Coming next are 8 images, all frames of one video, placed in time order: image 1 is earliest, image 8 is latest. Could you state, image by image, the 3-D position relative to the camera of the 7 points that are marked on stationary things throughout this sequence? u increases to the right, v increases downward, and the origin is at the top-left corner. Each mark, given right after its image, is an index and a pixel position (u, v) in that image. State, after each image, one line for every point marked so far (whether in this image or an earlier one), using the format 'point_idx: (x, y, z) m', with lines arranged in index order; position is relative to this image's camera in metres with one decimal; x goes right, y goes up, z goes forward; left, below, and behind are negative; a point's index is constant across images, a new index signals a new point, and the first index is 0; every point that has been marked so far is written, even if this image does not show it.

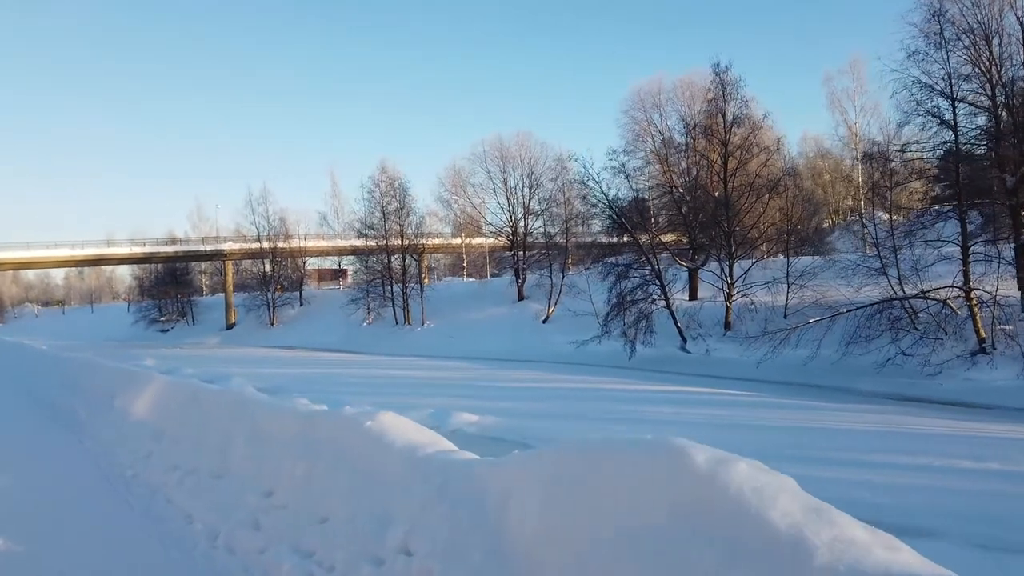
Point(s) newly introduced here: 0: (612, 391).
0: (+2.6, -2.7, +18.9) m
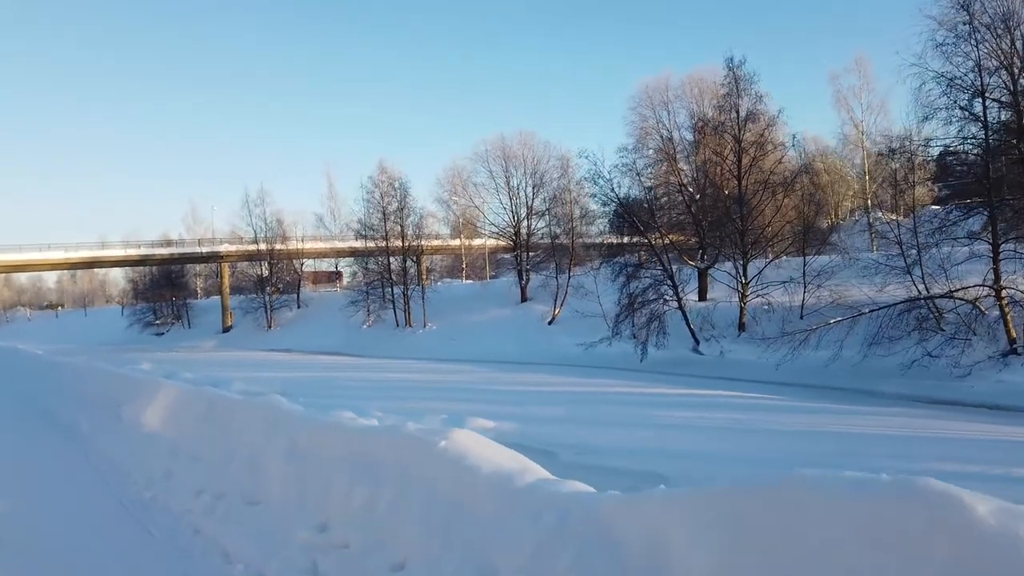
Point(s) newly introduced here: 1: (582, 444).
0: (+2.9, -2.7, +18.3) m
1: (+1.2, -2.7, +12.3) m
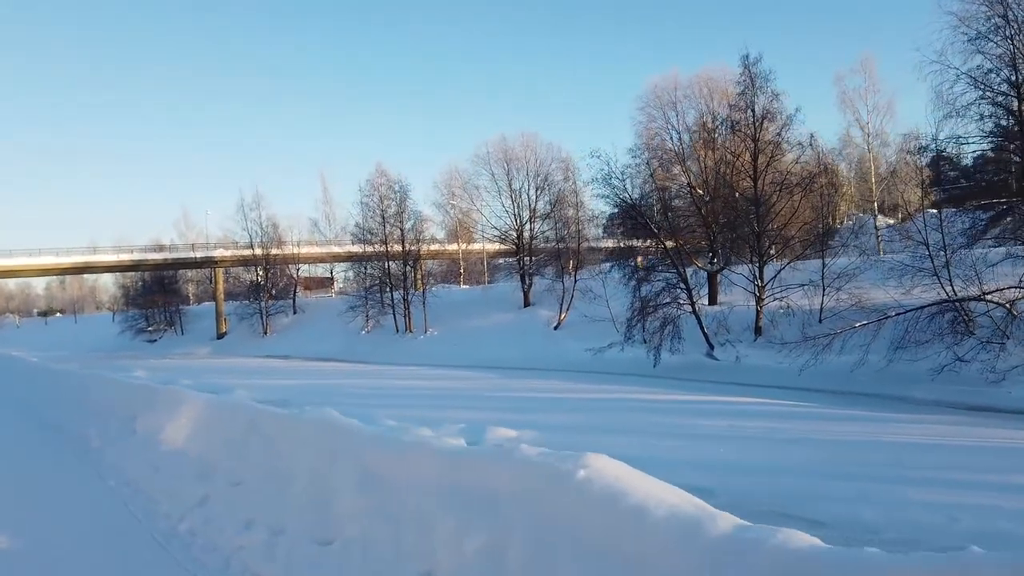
0: (+3.3, -2.8, +17.7) m
1: (+1.6, -2.7, +11.6) m
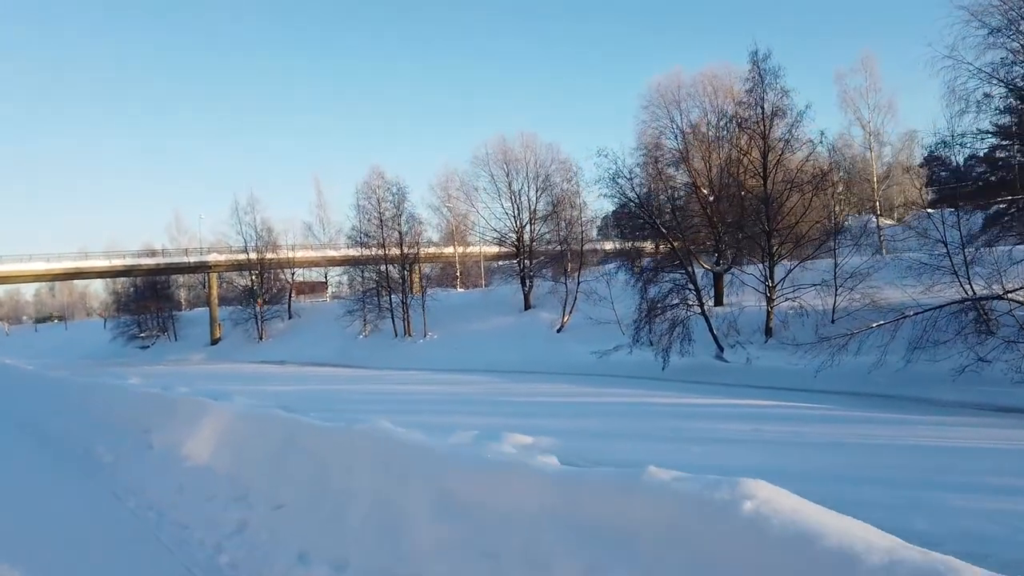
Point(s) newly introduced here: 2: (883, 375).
0: (+3.6, -2.8, +17.2) m
1: (+2.0, -2.7, +11.1) m
2: (+9.0, -2.1, +17.6) m
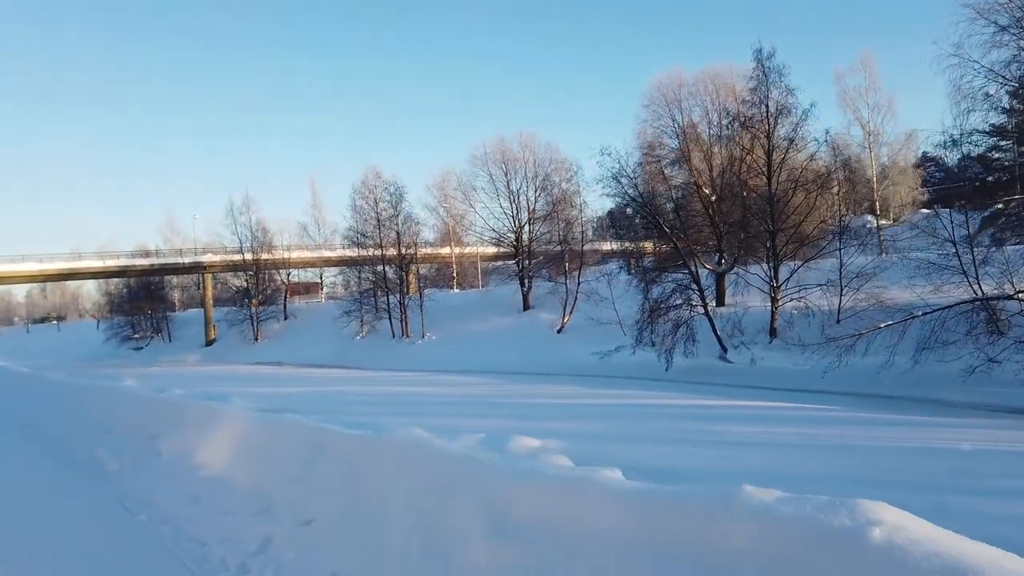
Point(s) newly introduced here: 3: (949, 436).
0: (+3.7, -2.8, +17.0) m
1: (+2.1, -2.7, +10.9) m
2: (+9.1, -2.1, +17.4) m
3: (+7.6, -2.6, +12.6) m
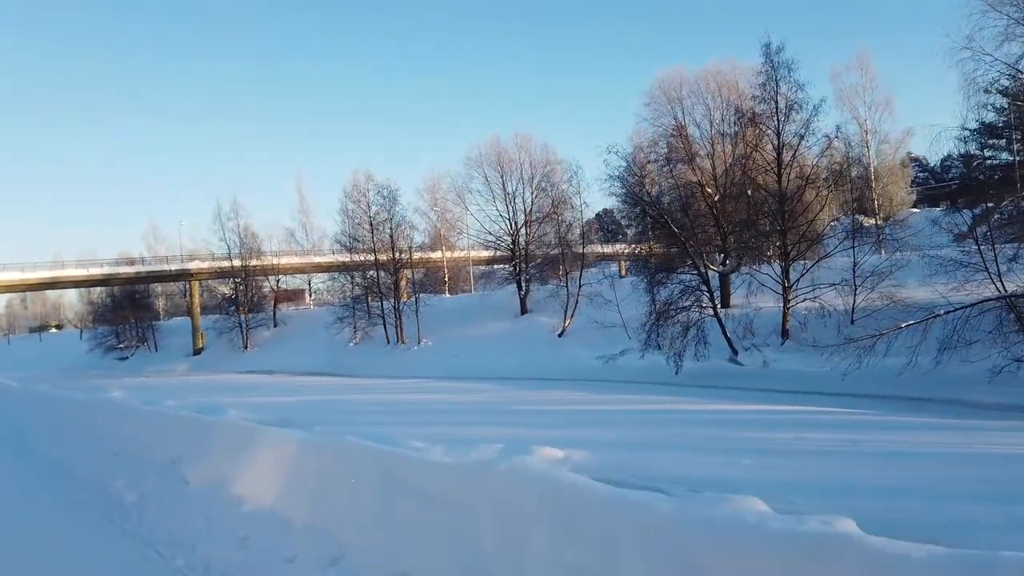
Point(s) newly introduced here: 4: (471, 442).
0: (+4.0, -2.8, +16.4) m
1: (+2.5, -2.7, +10.3) m
2: (+9.4, -2.1, +16.9) m
3: (+8.0, -2.5, +12.1) m
4: (-0.8, -2.9, +13.7) m
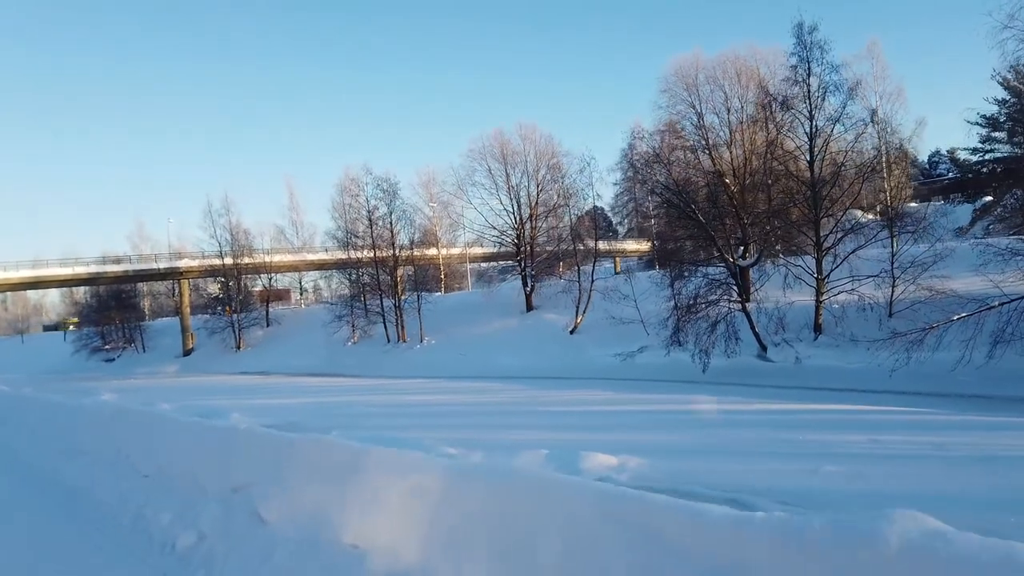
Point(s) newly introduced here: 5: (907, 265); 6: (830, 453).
0: (+4.7, -2.6, +15.4) m
1: (+3.4, -2.6, +9.2) m
2: (+10.1, -1.9, +16.0) m
3: (+8.8, -2.3, +11.2) m
4: (0.0, -2.8, +12.6) m
5: (+10.6, +0.6, +19.4) m
6: (+5.0, -2.5, +11.1) m
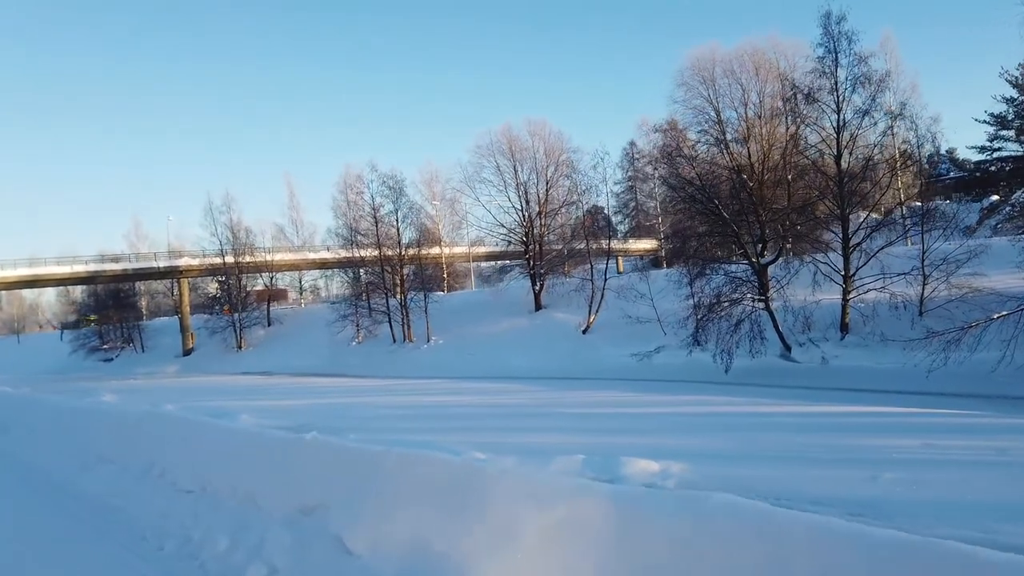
0: (+5.2, -2.6, +14.8) m
1: (+3.9, -2.5, +8.6) m
2: (+10.6, -1.8, +15.4) m
3: (+9.4, -2.3, +10.6) m
4: (+0.5, -2.7, +12.0) m
5: (+11.1, +0.7, +18.9) m
6: (+5.5, -2.5, +10.5) m
